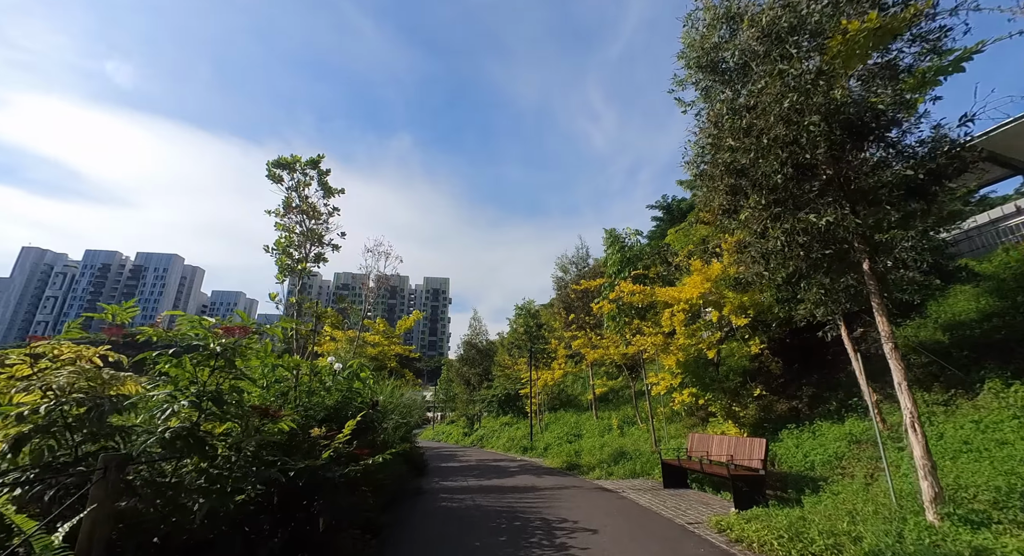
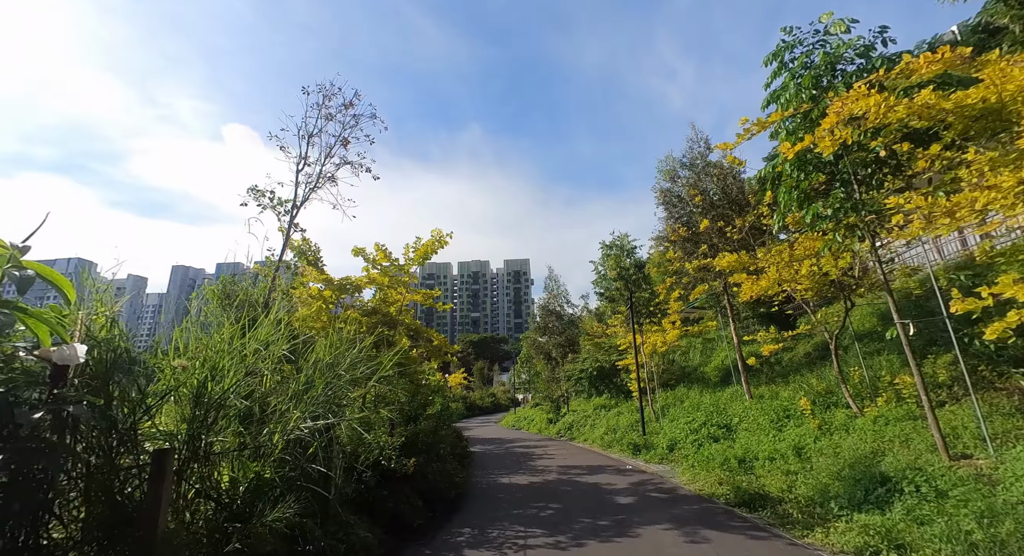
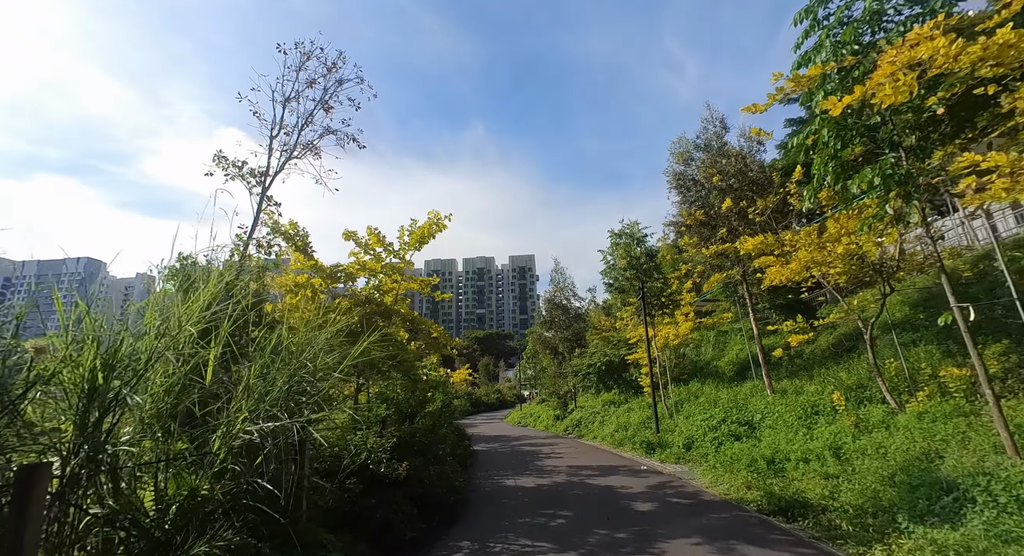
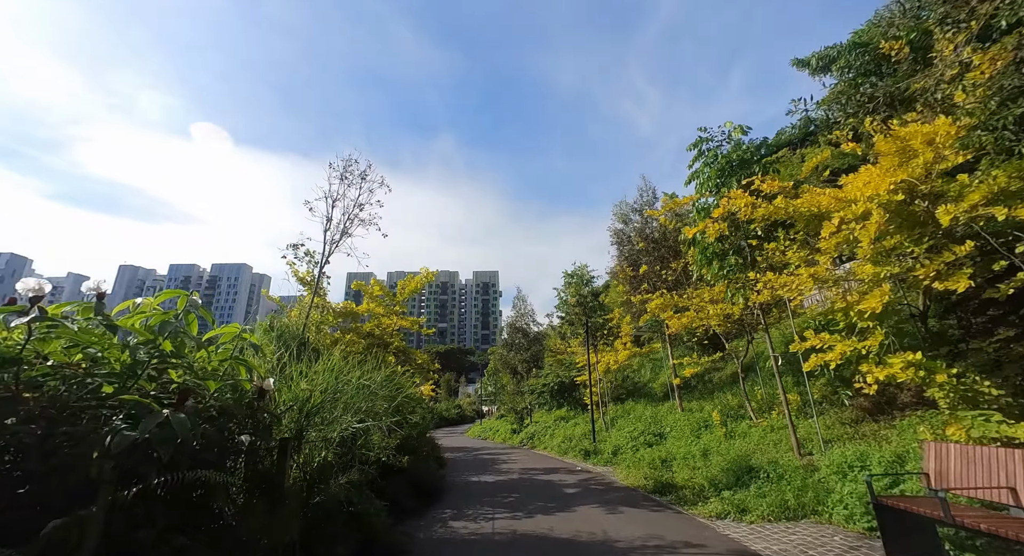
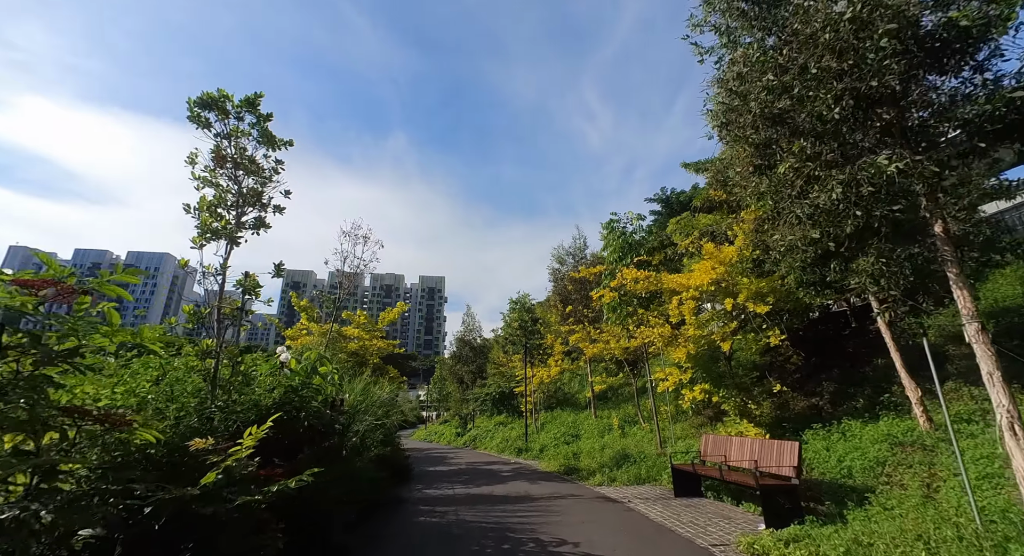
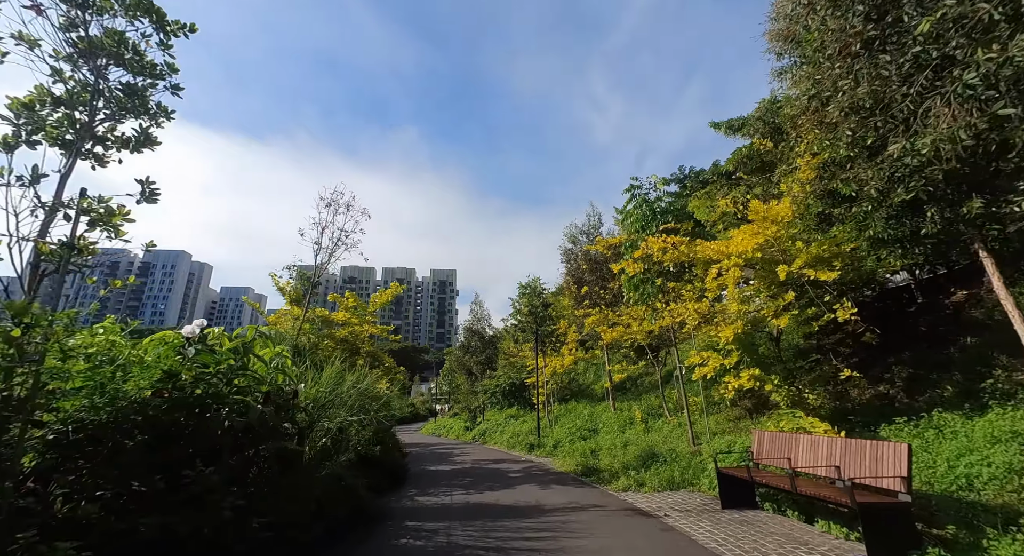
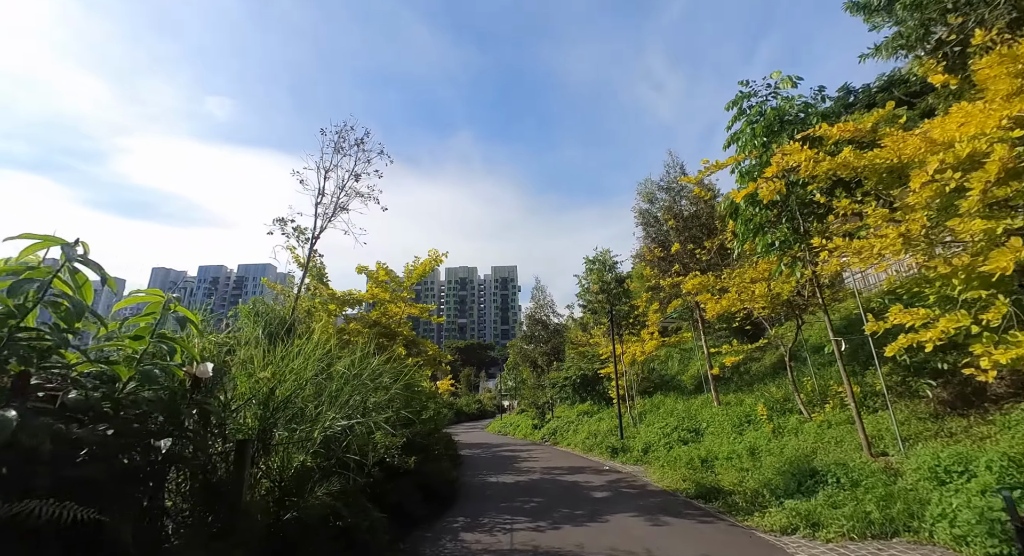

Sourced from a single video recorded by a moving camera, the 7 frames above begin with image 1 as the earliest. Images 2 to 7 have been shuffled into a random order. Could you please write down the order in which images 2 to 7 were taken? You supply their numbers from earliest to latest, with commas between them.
5, 6, 4, 7, 2, 3
